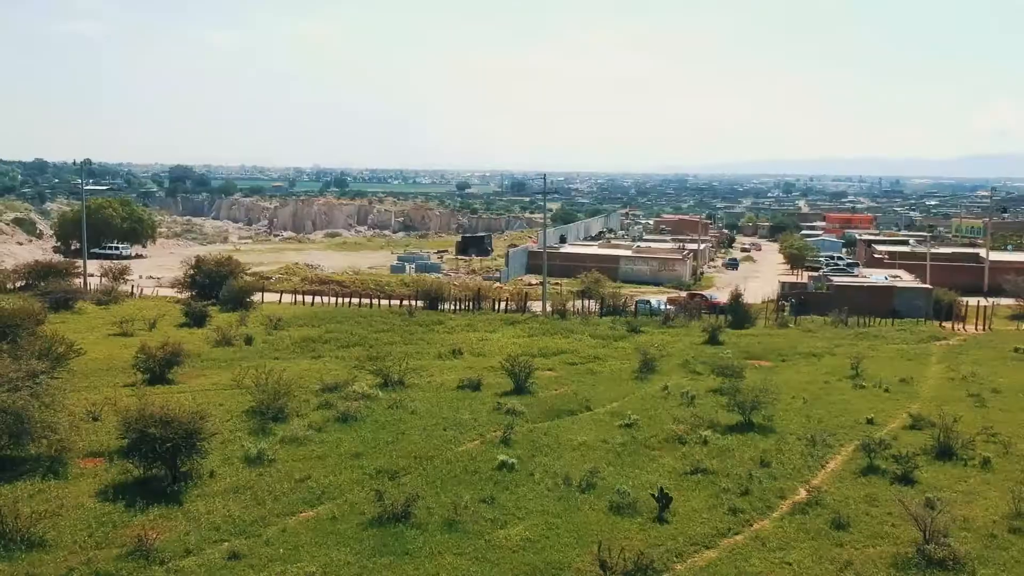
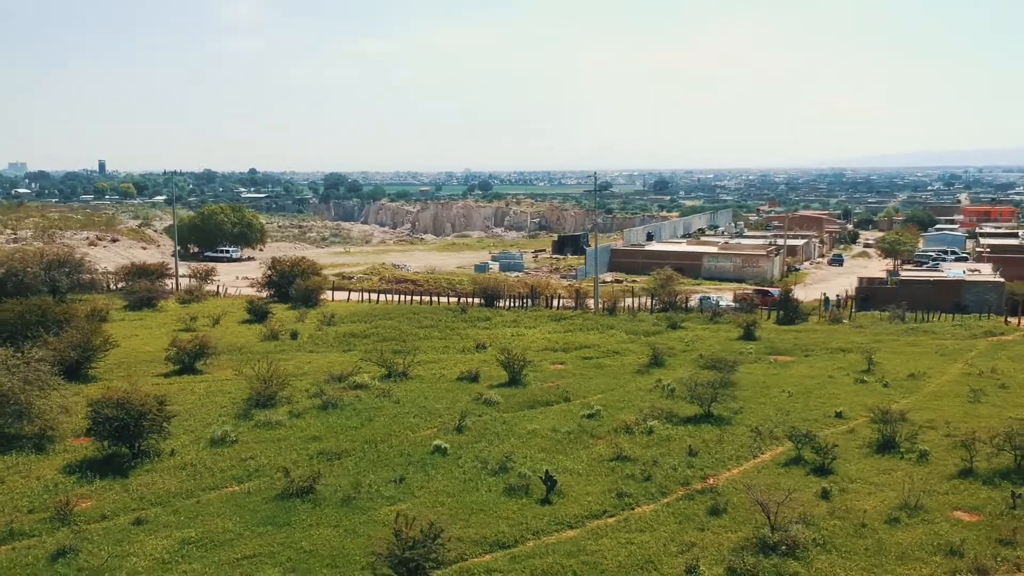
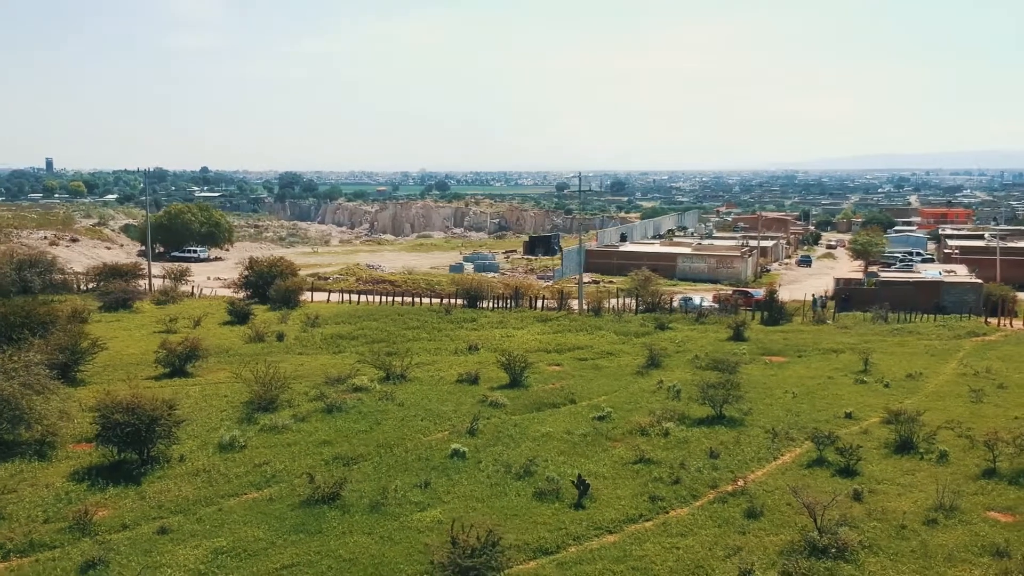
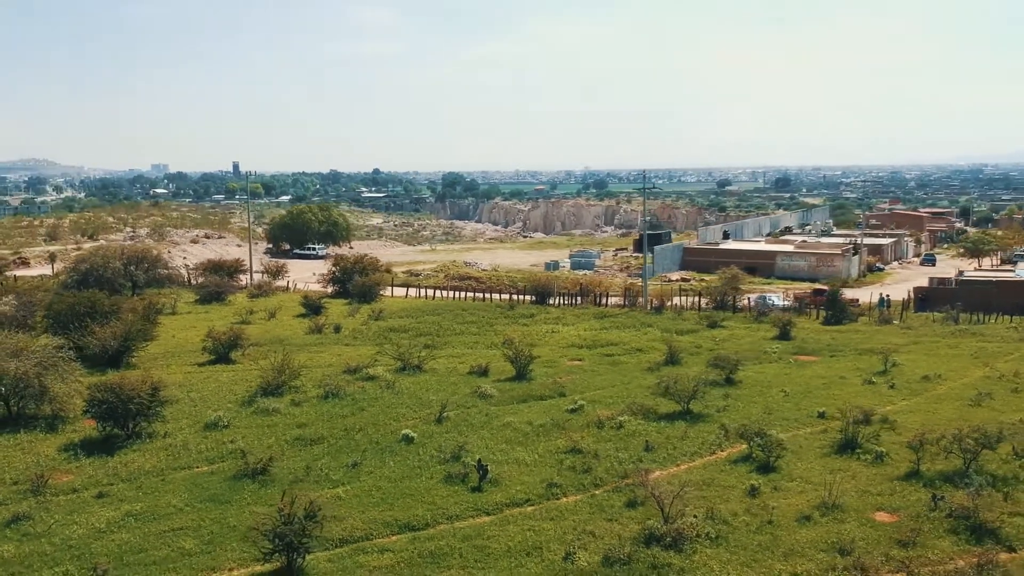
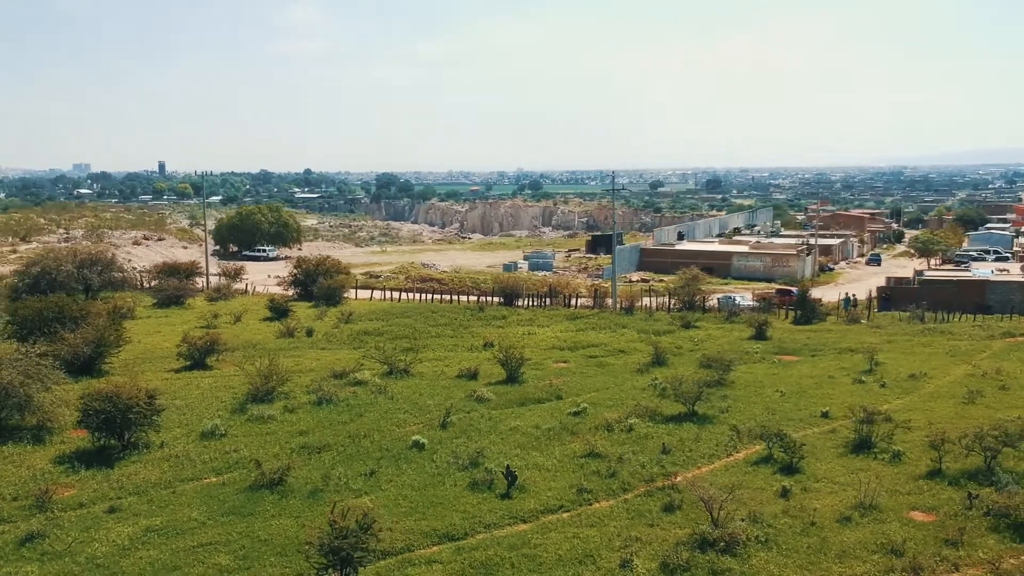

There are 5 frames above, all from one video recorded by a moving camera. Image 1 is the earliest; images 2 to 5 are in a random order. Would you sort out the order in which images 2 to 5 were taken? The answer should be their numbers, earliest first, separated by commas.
3, 2, 5, 4
